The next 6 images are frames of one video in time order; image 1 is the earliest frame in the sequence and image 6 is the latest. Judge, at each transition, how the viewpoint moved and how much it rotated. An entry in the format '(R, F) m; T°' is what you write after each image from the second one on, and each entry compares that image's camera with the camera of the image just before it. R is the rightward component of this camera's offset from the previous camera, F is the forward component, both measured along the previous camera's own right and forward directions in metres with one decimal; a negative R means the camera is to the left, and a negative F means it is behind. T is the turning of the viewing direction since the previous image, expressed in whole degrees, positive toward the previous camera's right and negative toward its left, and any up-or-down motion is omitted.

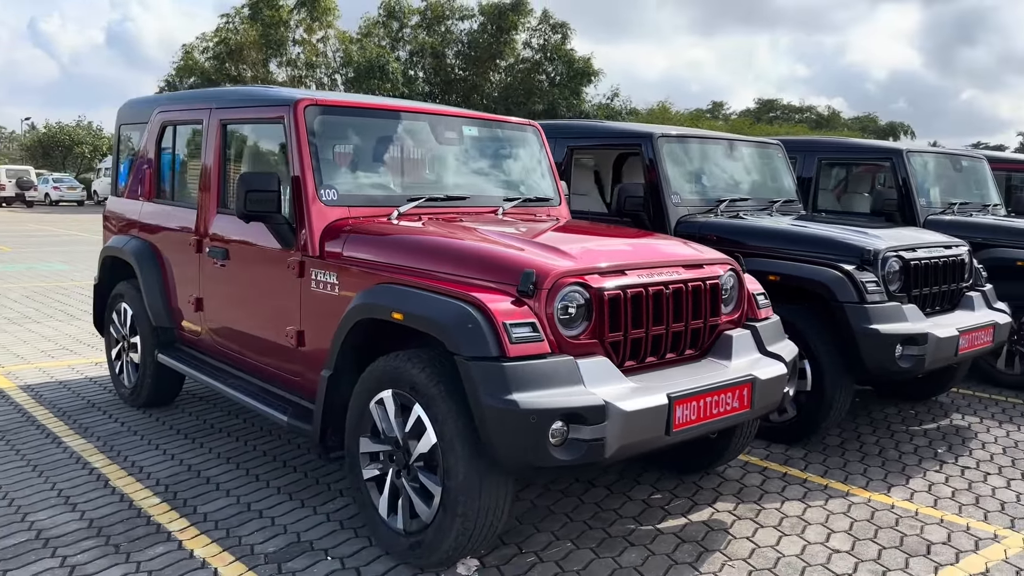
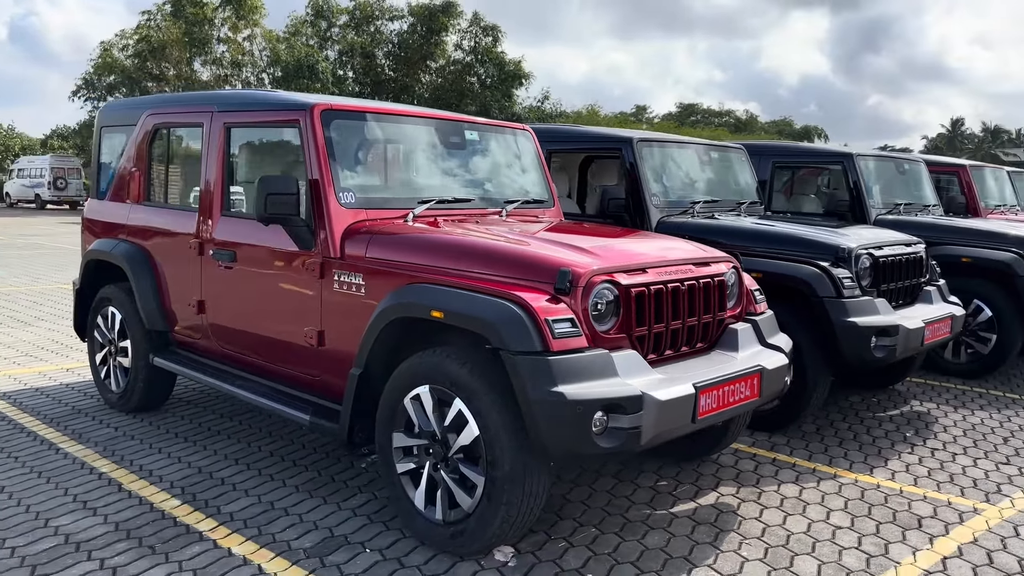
(-0.4, -0.1) m; +5°
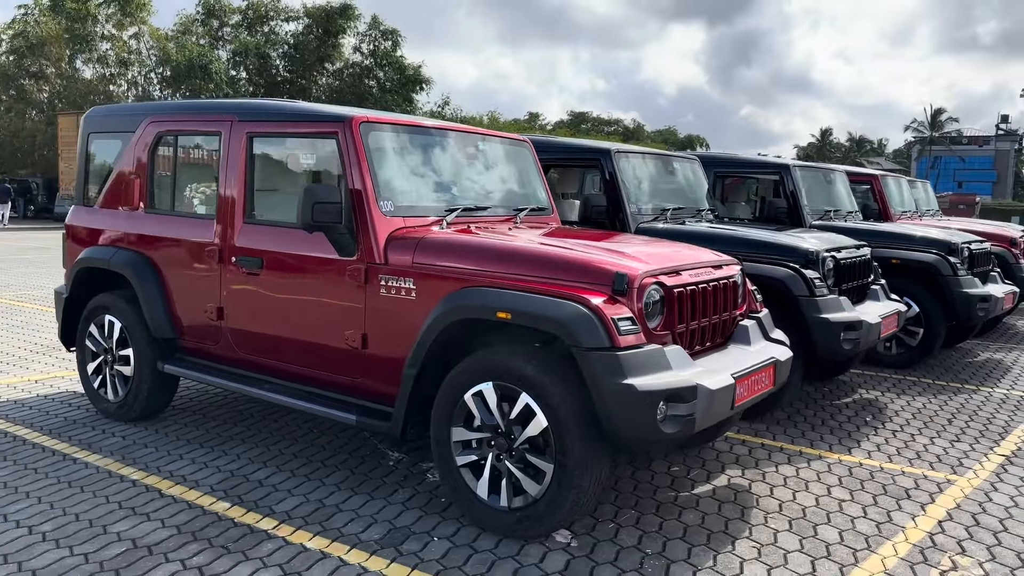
(-0.6, -0.2) m; +7°
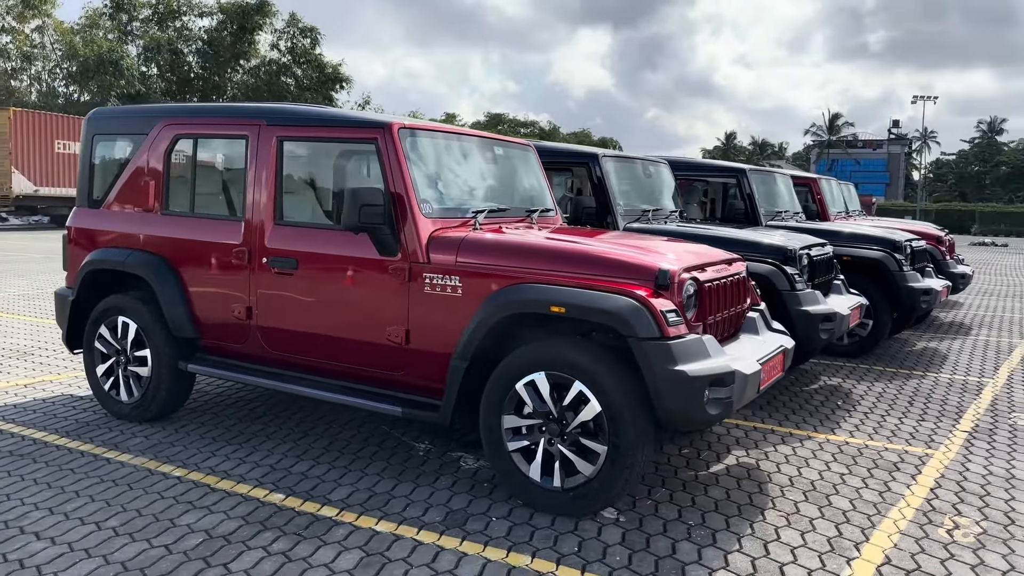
(-0.6, -0.2) m; +6°
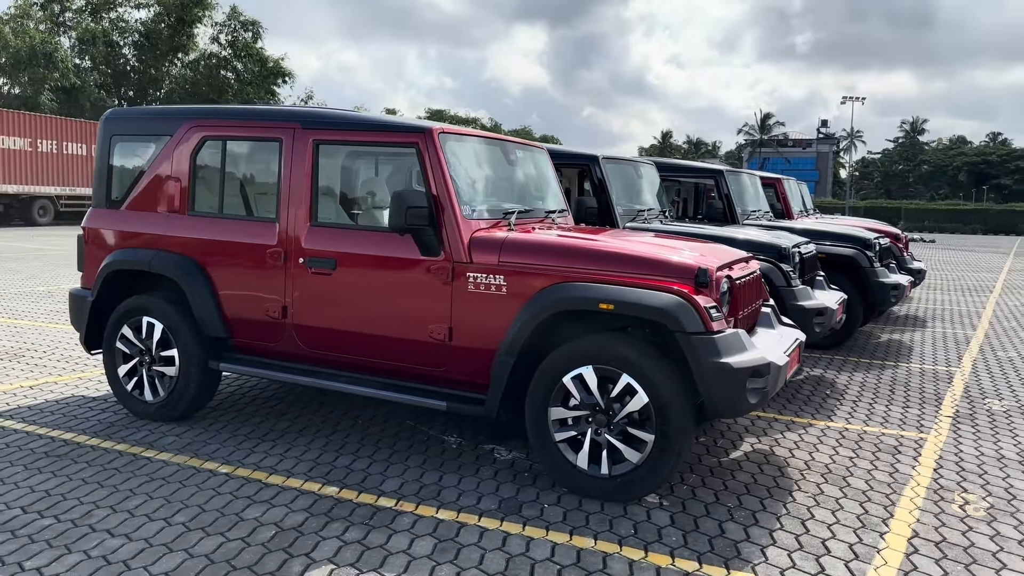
(-0.5, -0.2) m; +4°
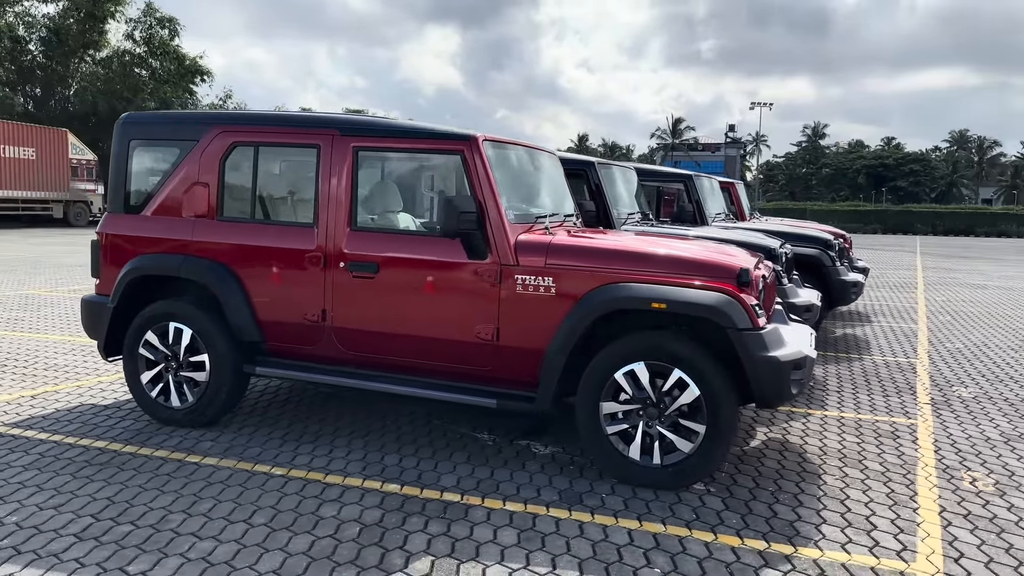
(-0.6, -0.1) m; +6°
